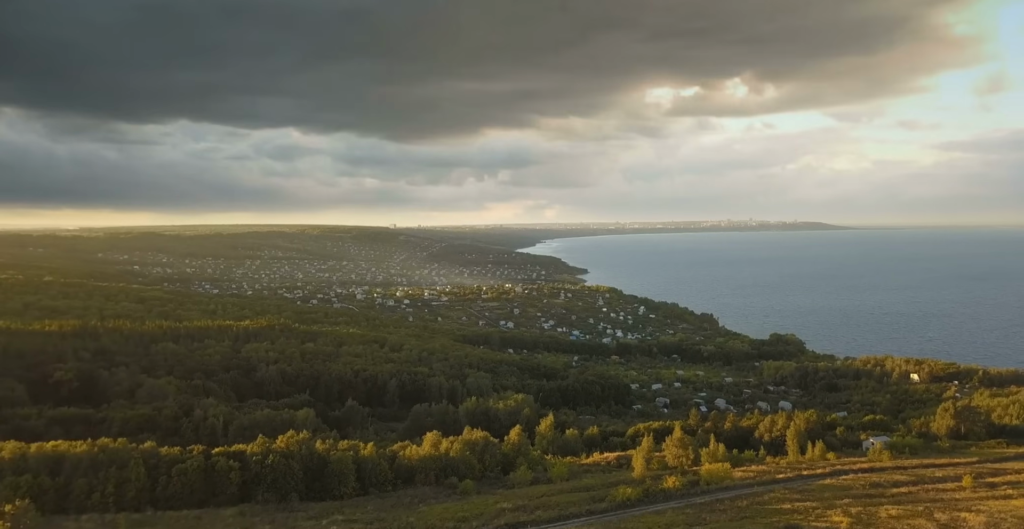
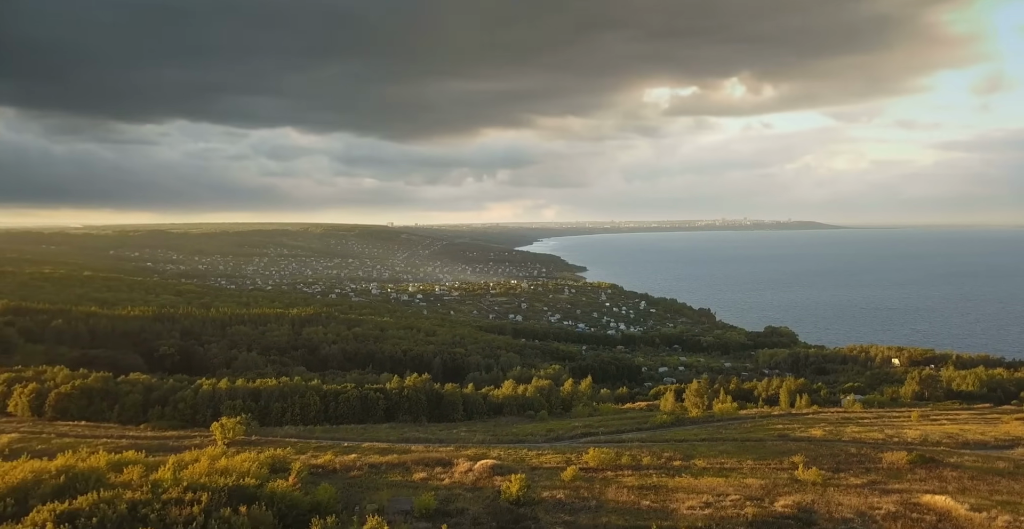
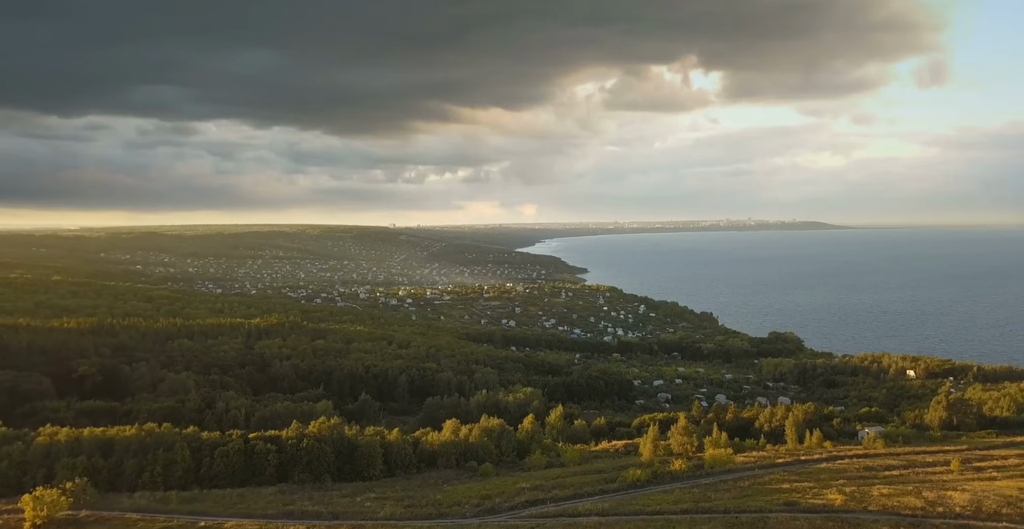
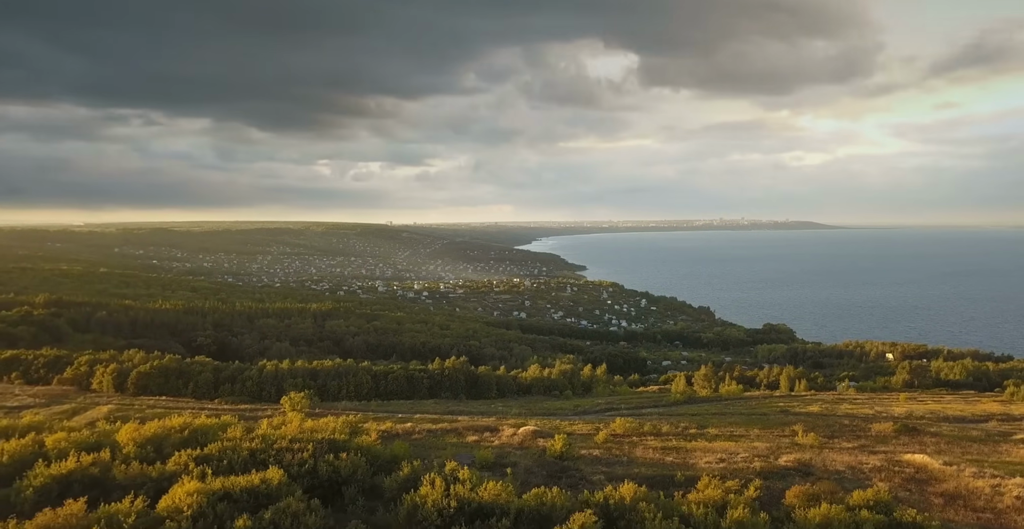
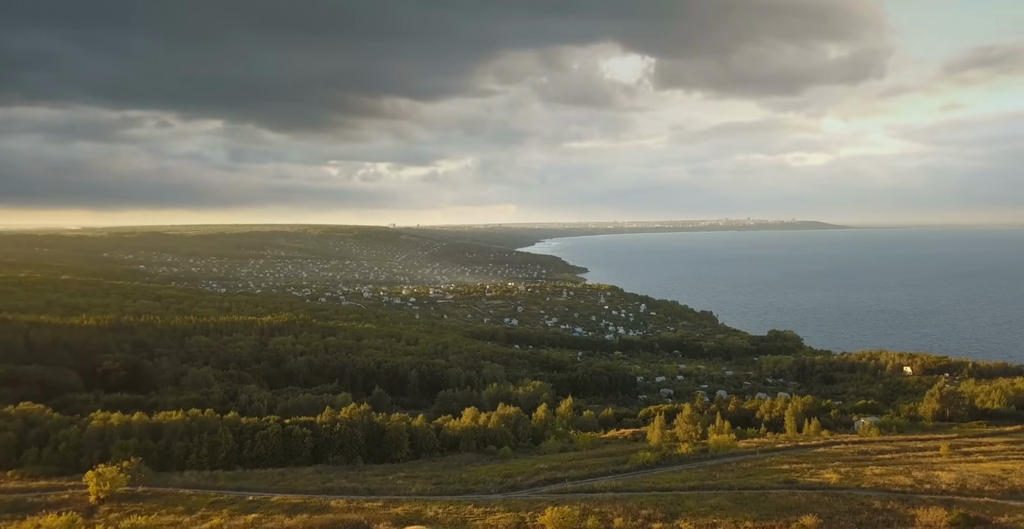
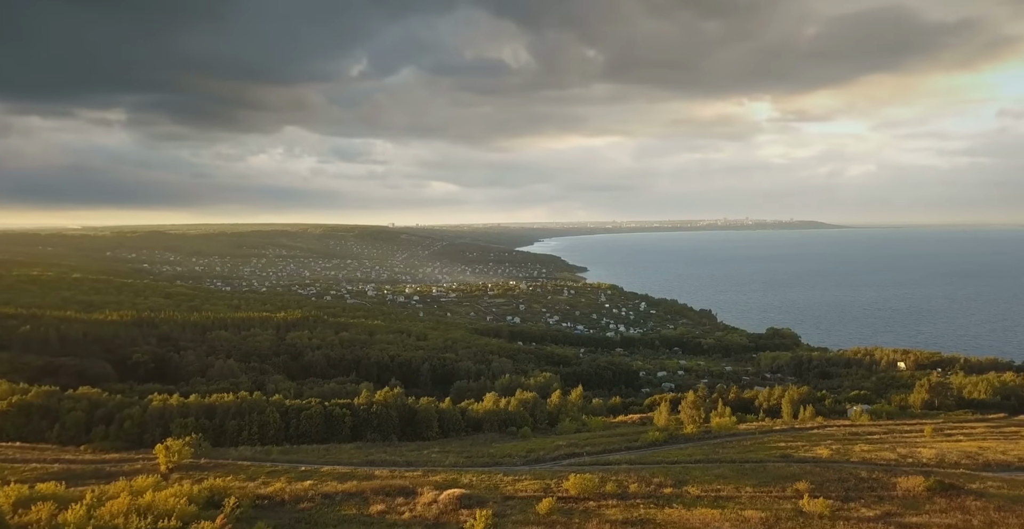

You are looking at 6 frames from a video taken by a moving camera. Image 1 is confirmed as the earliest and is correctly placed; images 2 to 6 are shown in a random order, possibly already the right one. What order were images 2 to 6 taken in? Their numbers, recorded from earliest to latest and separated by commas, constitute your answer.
3, 5, 6, 2, 4
